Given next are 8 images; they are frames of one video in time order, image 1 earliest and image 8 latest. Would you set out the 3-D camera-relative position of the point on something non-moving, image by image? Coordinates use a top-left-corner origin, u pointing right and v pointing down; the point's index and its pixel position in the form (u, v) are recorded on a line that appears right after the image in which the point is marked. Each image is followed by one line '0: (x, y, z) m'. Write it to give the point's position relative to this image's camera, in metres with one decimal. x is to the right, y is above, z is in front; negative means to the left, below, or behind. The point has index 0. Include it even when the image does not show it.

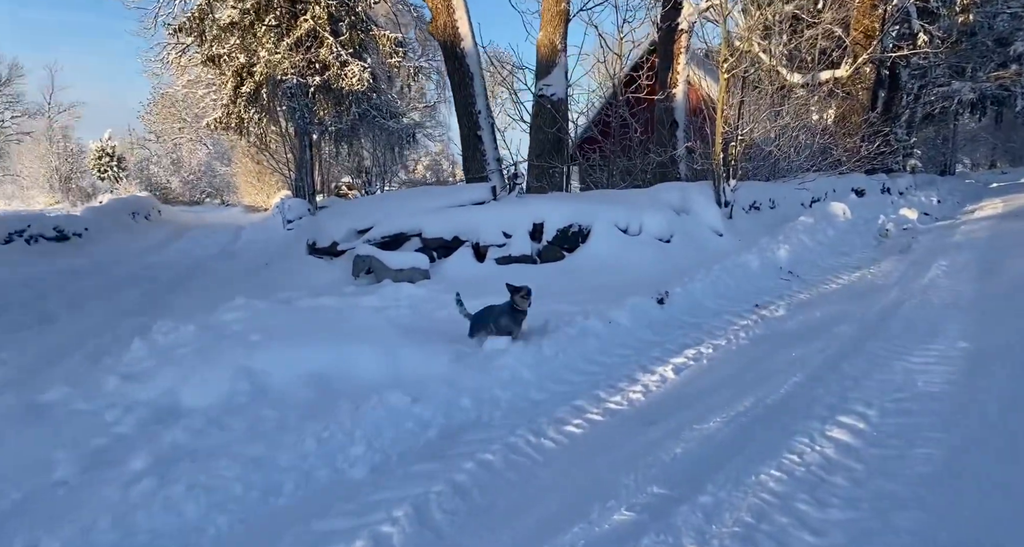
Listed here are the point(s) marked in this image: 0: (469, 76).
0: (-0.6, +3.0, +10.0) m
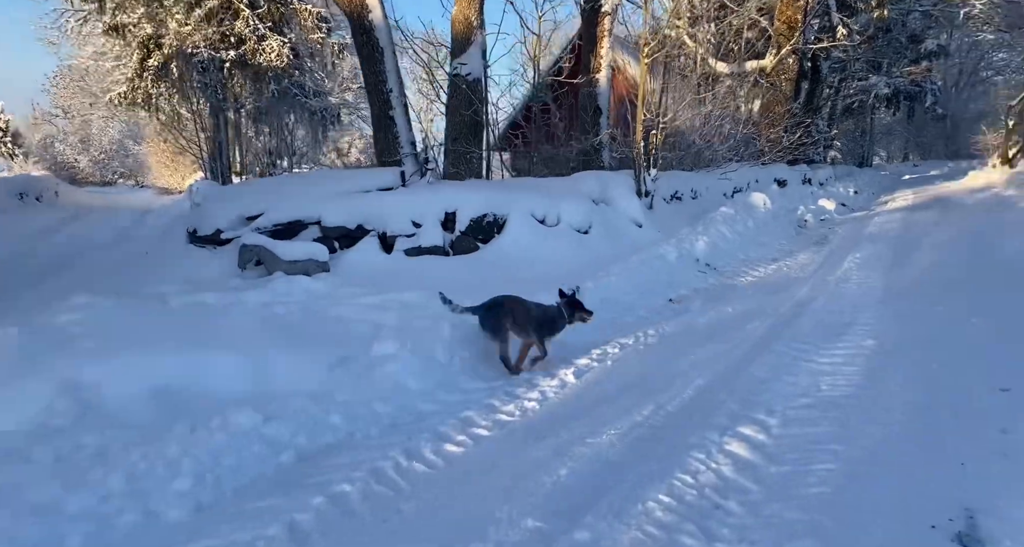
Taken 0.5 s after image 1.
0: (-1.9, +3.1, +9.3) m
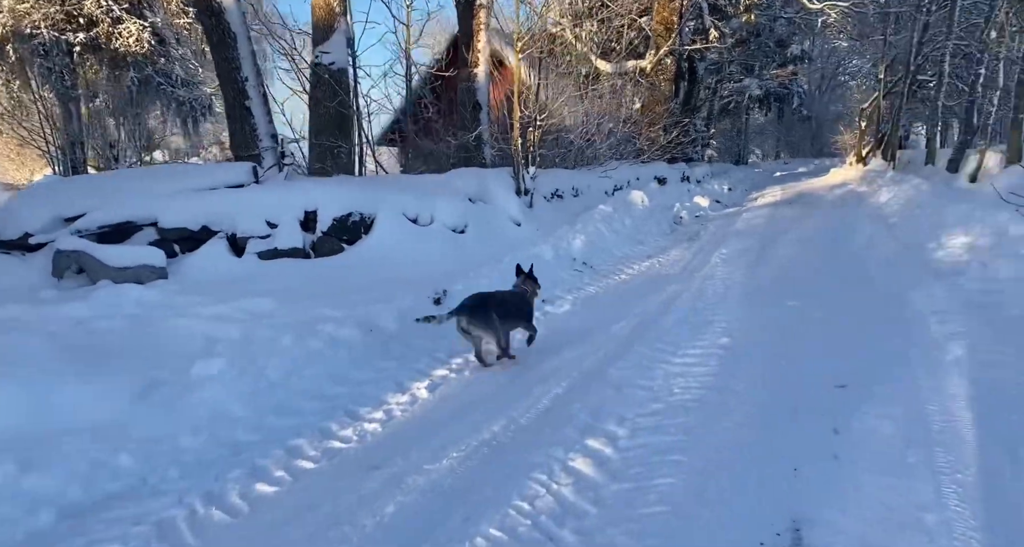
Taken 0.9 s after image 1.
0: (-3.6, +3.1, +8.6) m
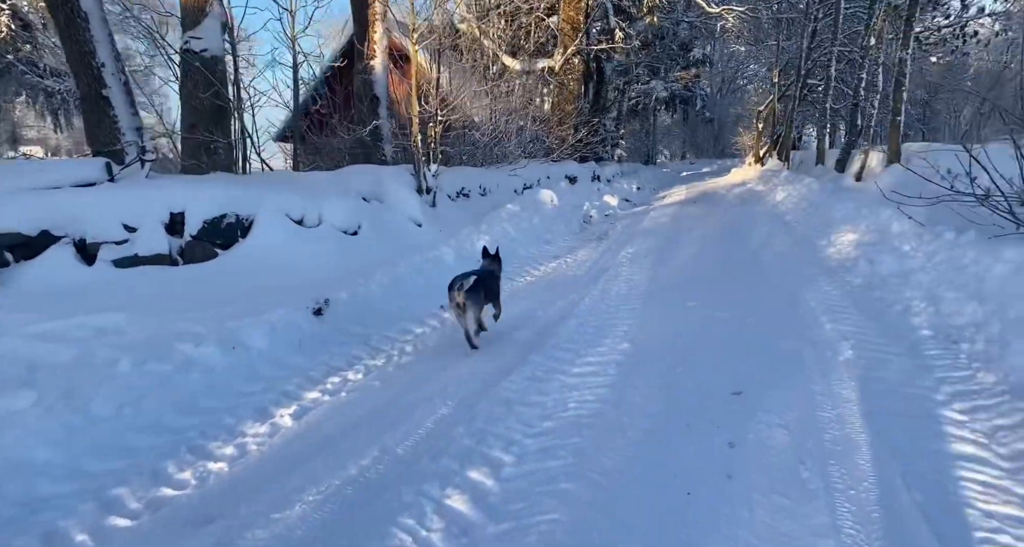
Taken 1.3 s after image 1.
0: (-4.9, +2.9, +7.6) m
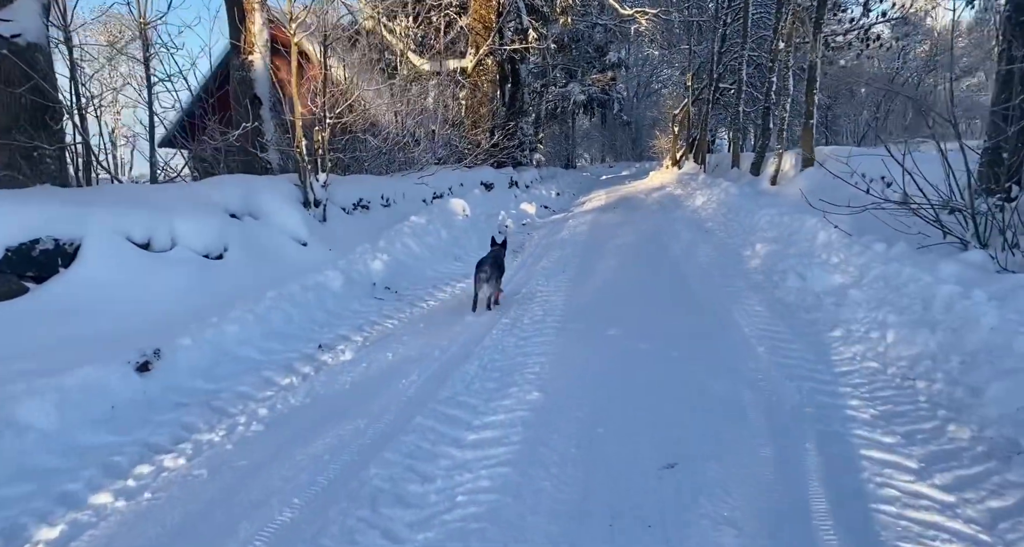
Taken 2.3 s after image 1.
0: (-6.0, +2.6, +5.9) m
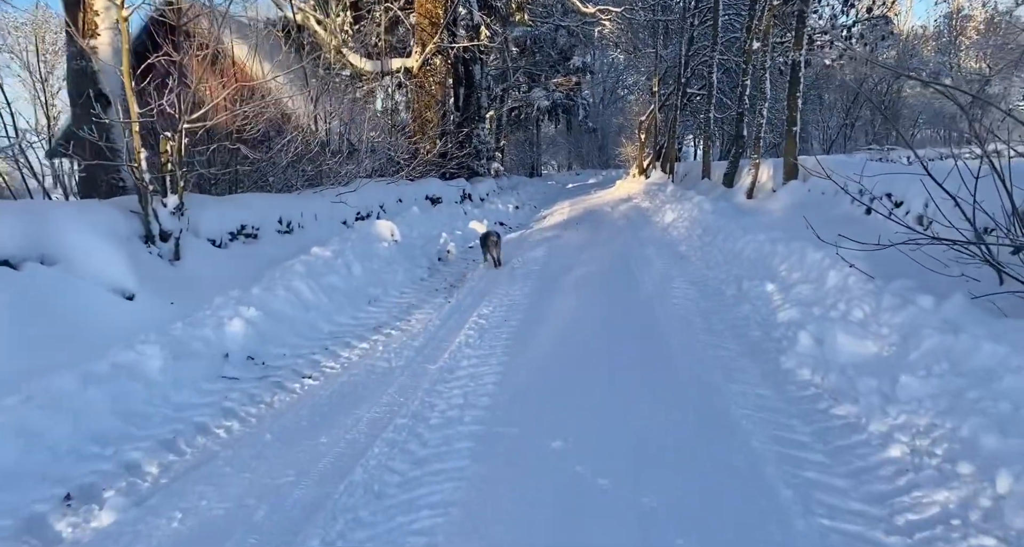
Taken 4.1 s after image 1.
0: (-6.7, +2.0, +3.5) m
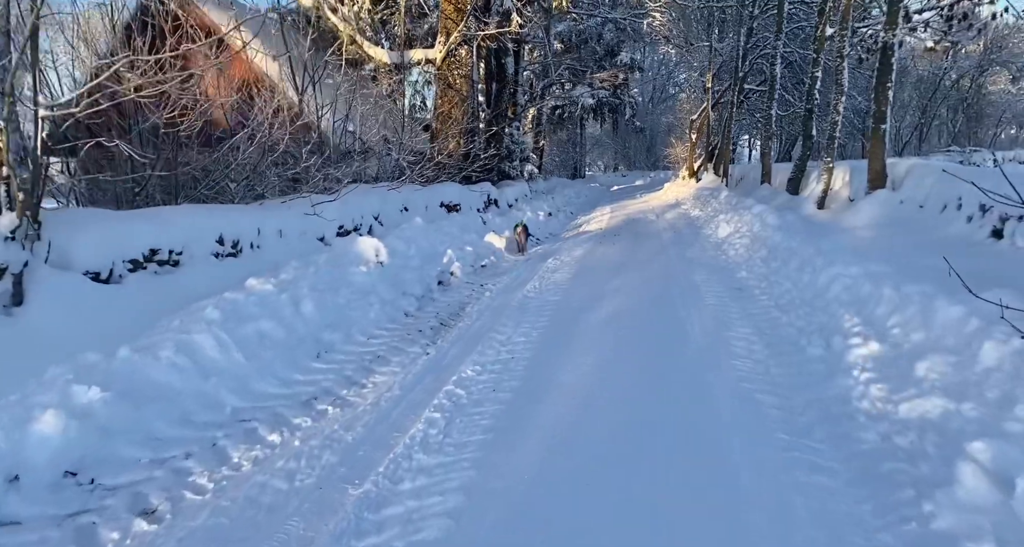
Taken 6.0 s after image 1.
0: (-7.0, +1.7, +1.7) m
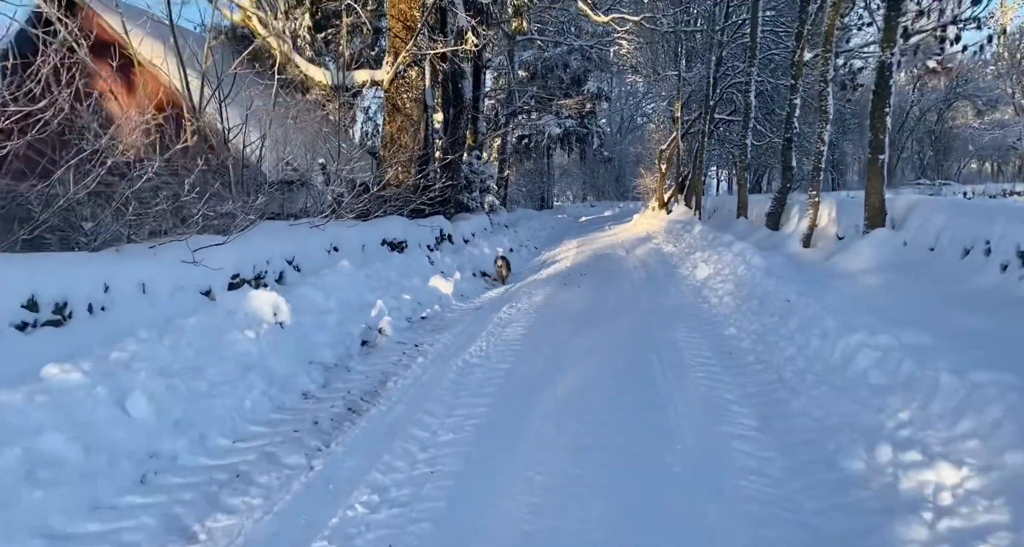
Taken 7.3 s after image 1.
0: (-7.4, +1.3, -0.5) m
